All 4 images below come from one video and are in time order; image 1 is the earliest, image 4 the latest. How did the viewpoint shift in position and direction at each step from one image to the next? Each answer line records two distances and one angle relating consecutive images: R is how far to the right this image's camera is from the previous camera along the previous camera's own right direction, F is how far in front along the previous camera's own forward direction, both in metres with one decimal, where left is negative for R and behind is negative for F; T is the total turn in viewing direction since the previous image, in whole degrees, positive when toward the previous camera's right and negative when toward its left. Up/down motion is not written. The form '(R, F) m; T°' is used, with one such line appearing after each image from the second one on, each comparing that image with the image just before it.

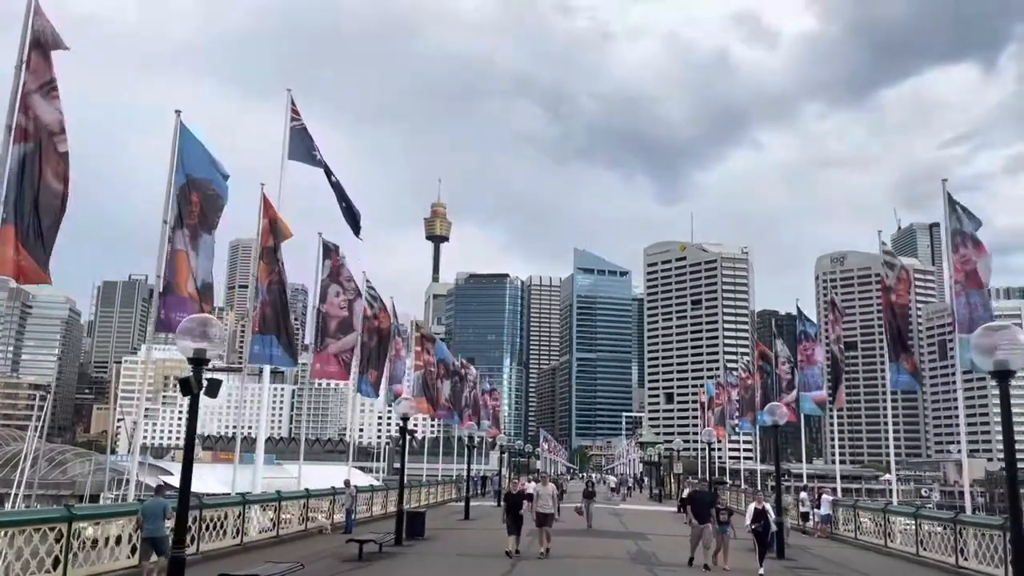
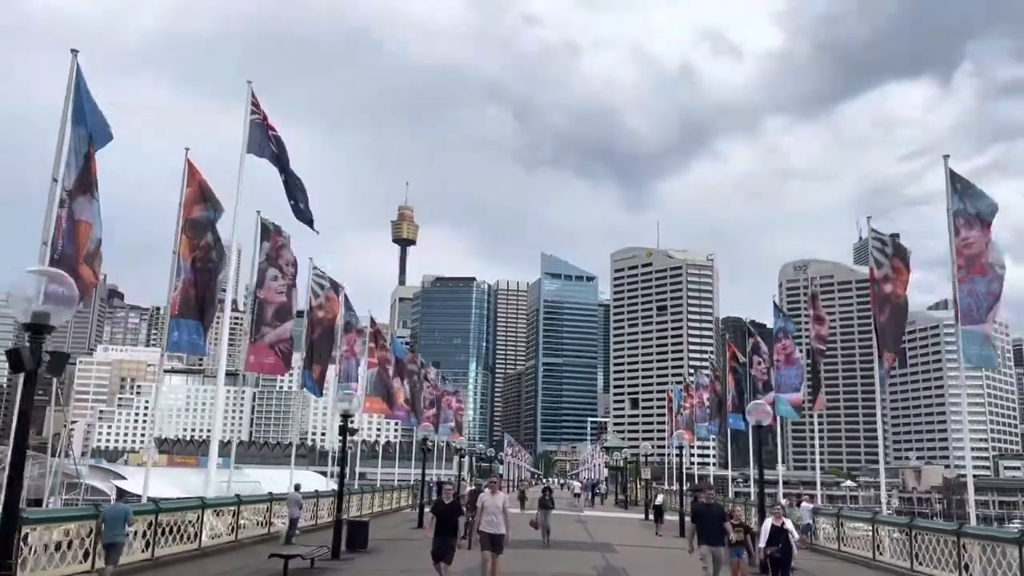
(+0.1, +1.2) m; +2°
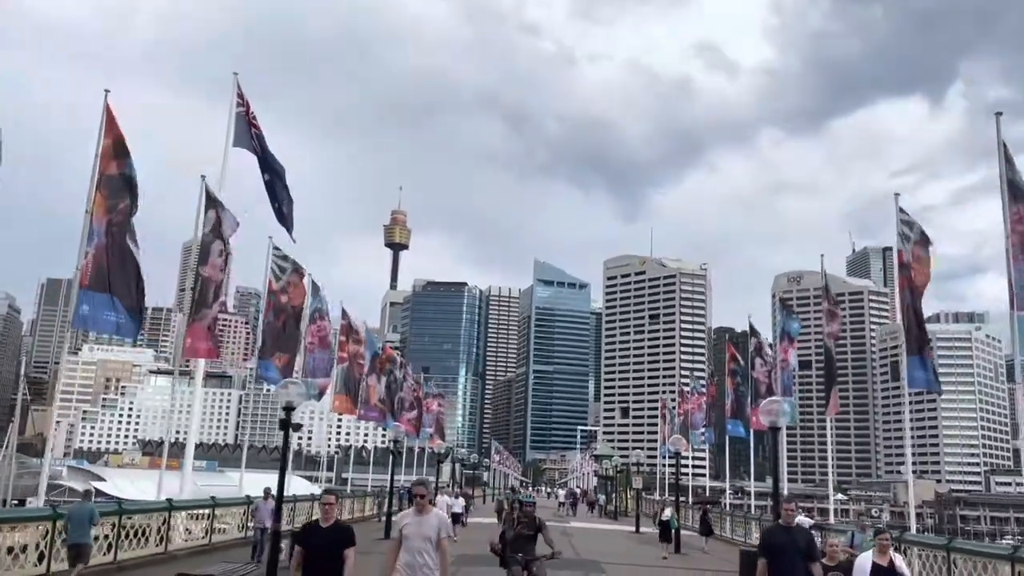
(+0.2, +1.5) m; +1°
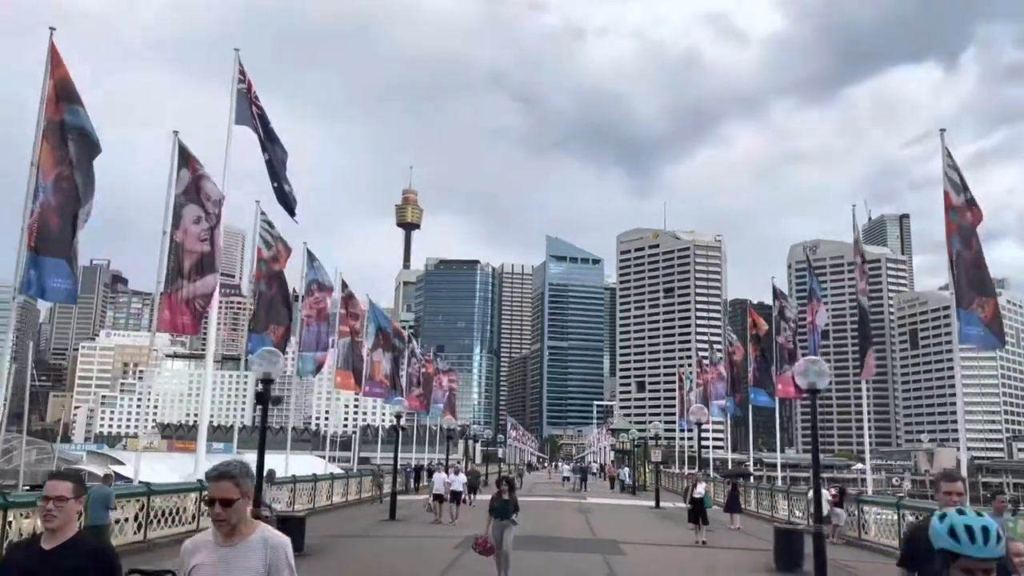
(+0.1, +1.0) m; -1°
